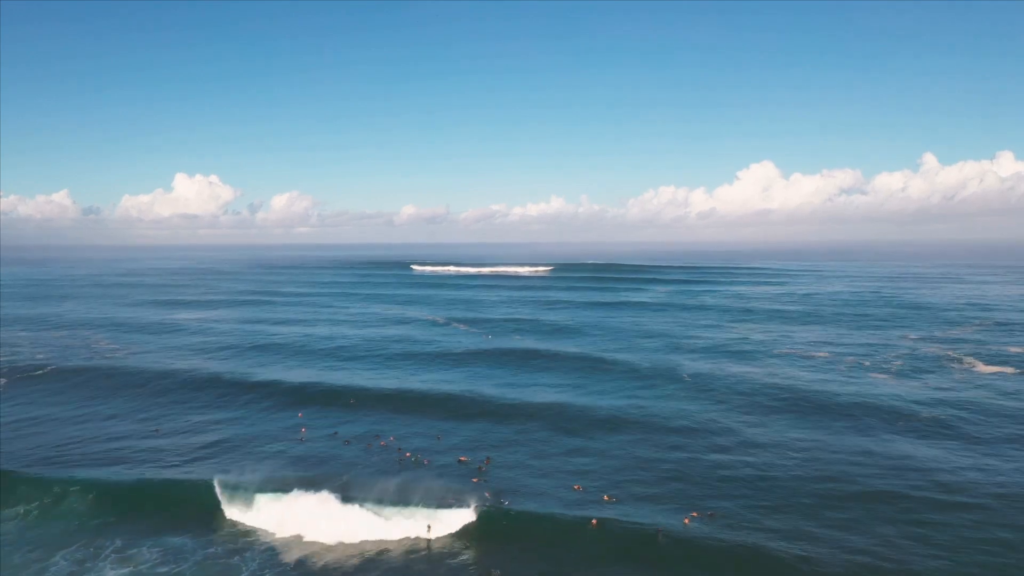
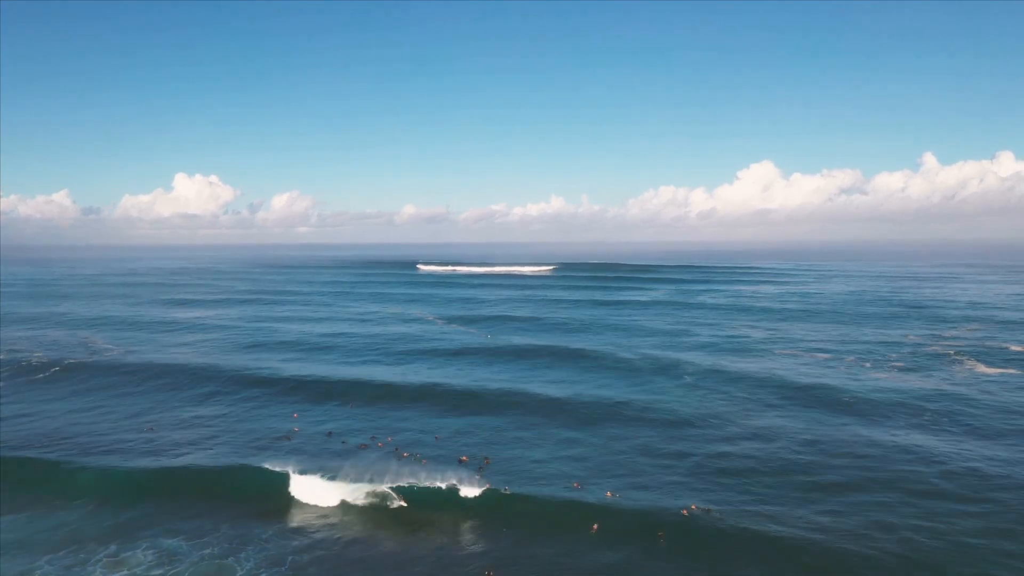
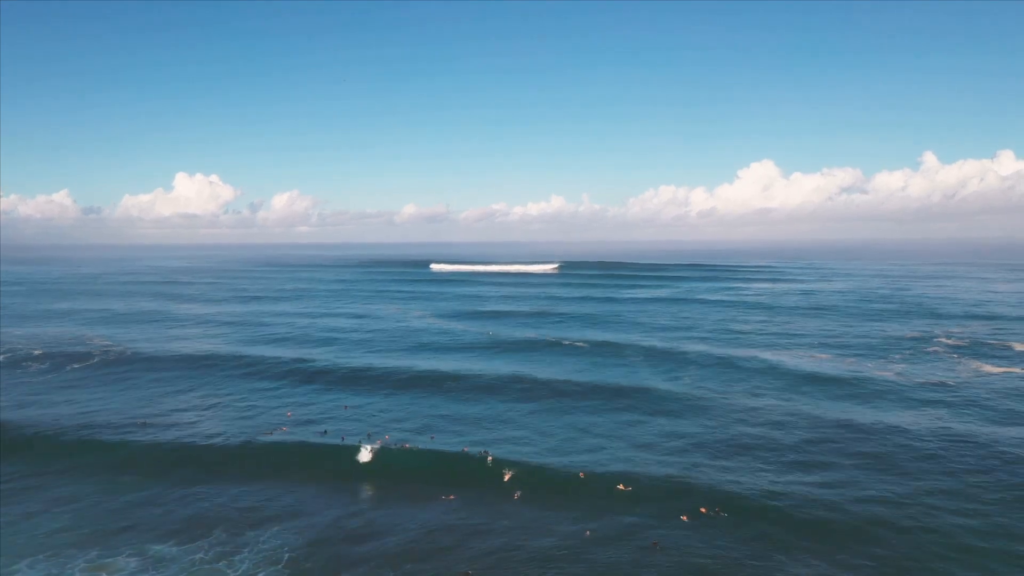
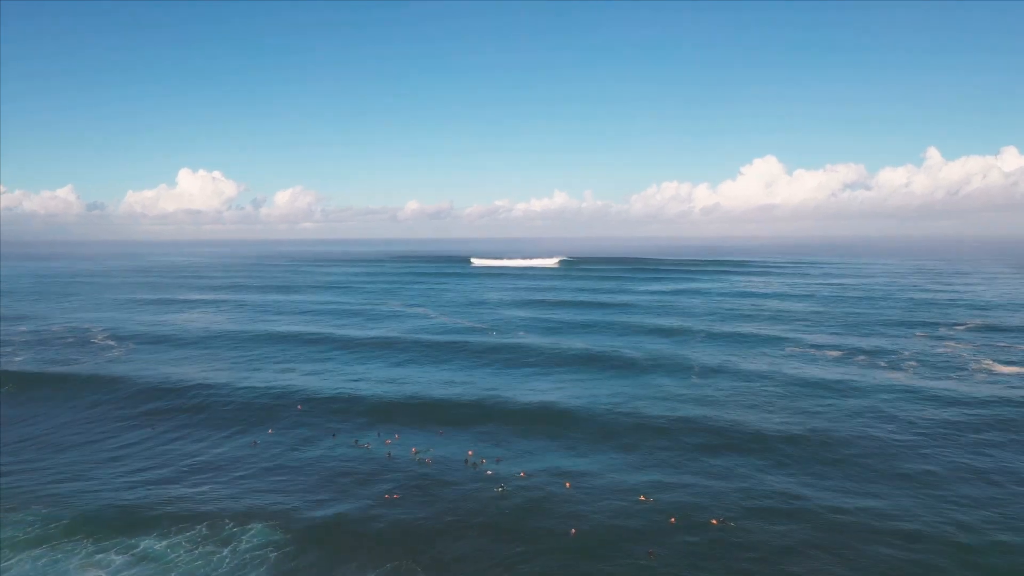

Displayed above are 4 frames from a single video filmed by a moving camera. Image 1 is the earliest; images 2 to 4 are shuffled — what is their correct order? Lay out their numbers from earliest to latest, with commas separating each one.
4, 3, 2
